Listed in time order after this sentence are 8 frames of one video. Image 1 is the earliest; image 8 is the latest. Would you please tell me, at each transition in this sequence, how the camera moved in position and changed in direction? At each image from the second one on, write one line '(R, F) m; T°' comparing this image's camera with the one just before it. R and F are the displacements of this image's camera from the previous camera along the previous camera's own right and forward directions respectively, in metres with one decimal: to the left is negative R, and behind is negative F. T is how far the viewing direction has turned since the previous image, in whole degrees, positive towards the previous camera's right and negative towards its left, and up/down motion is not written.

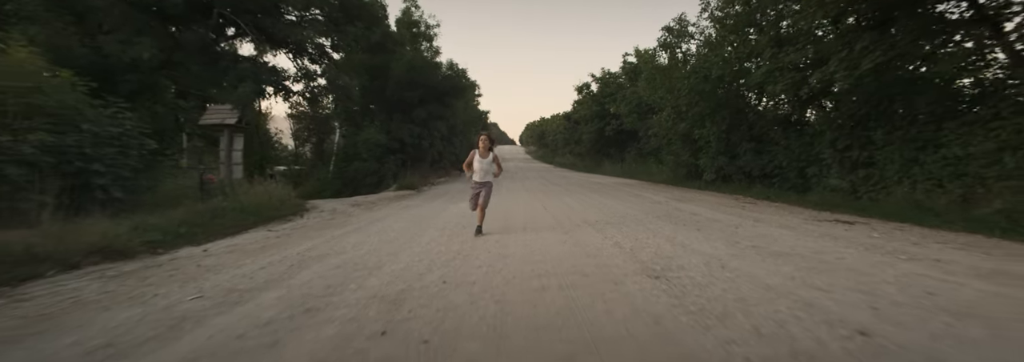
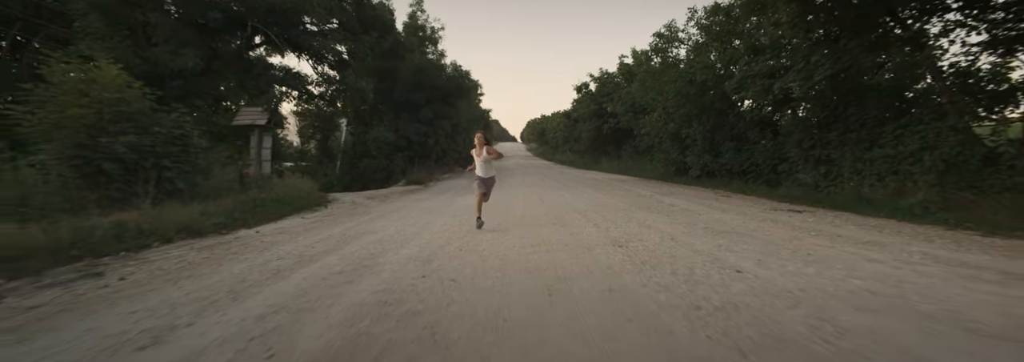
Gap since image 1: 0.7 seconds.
(0.0, -1.9) m; 0°
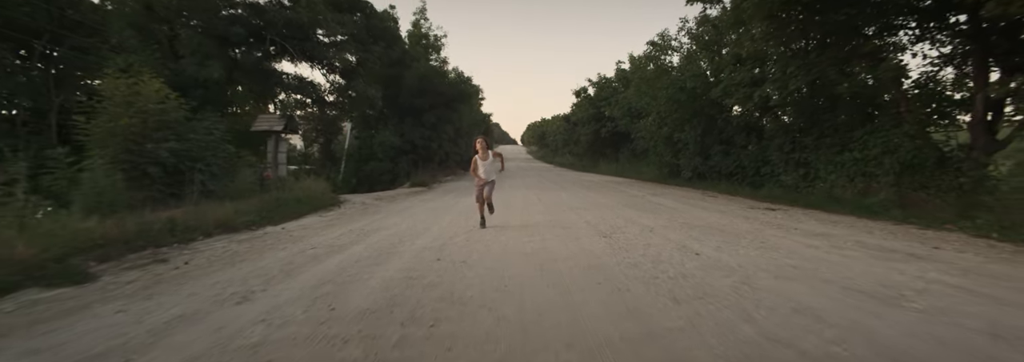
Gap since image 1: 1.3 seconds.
(0.0, -1.2) m; 0°
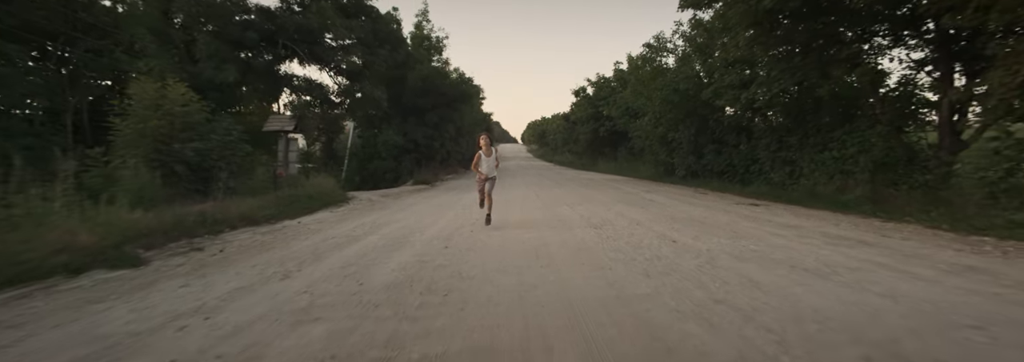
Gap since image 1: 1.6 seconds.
(0.0, -0.9) m; 0°
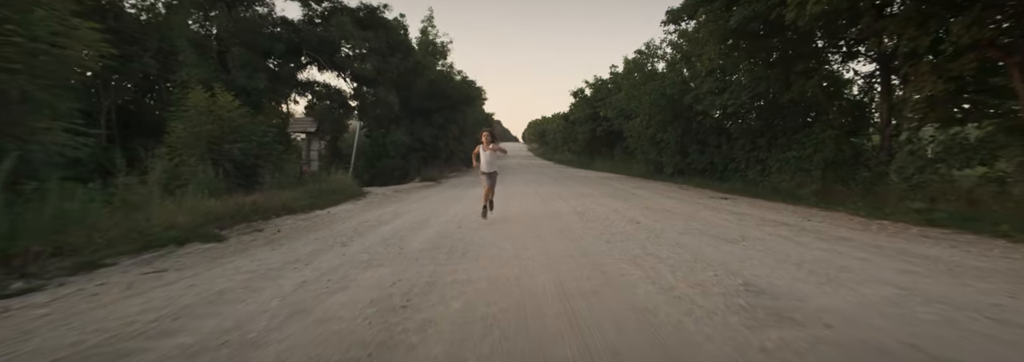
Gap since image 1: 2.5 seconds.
(0.0, -2.1) m; 0°
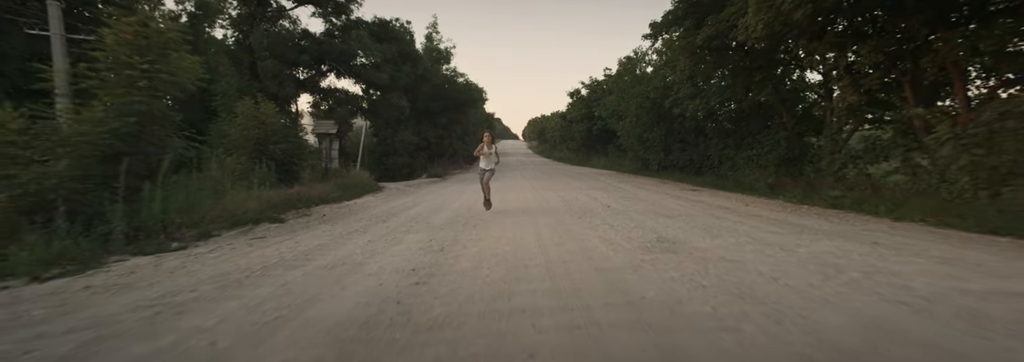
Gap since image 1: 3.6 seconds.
(+0.1, -2.6) m; 0°
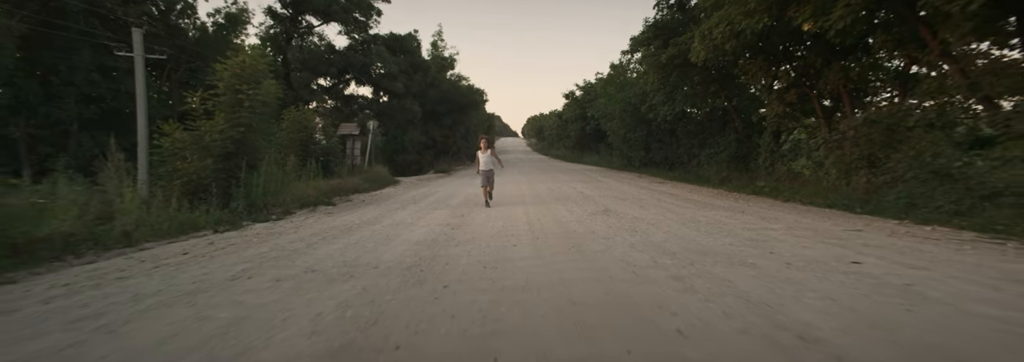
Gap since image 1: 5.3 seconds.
(+0.1, -3.6) m; 0°
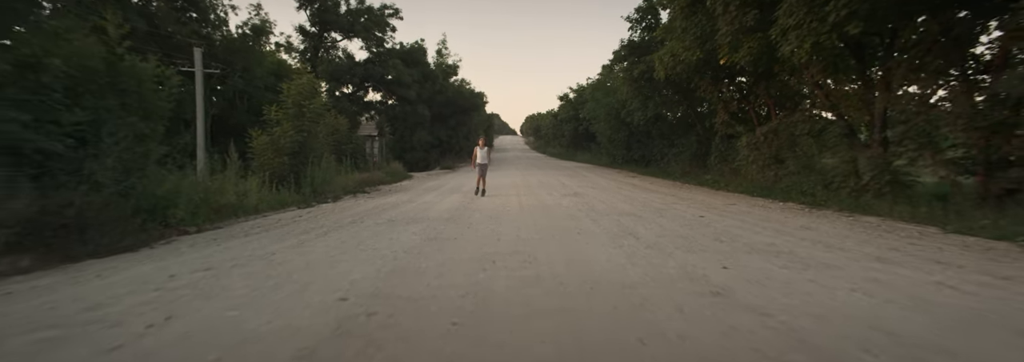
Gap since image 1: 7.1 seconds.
(+0.1, -3.9) m; 0°
